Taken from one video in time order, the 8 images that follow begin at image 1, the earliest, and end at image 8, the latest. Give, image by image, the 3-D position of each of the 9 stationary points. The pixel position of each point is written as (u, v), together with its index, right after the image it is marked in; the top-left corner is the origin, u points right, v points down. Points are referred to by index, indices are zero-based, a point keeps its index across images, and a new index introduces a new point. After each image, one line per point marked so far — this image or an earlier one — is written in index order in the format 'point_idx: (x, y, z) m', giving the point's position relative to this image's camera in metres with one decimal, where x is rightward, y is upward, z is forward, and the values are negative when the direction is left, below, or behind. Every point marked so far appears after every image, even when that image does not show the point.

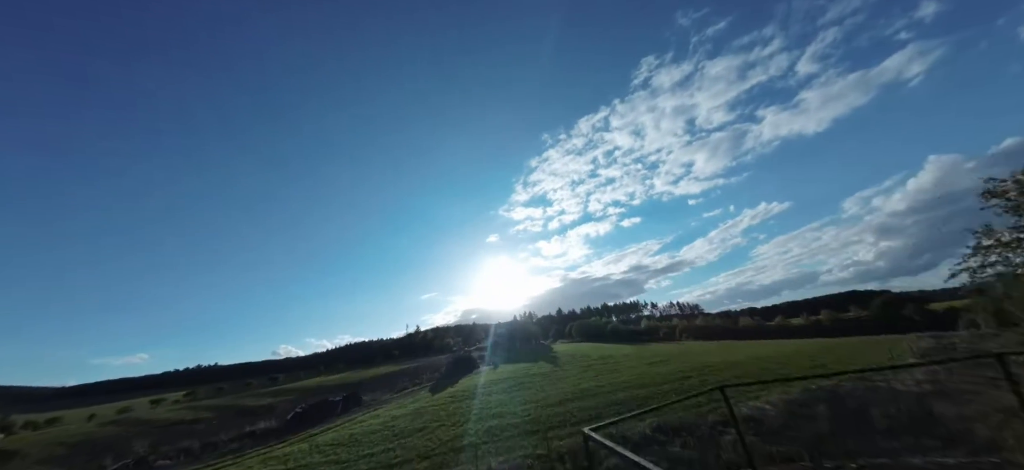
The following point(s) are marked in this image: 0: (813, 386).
0: (+15.1, -7.6, +18.3) m
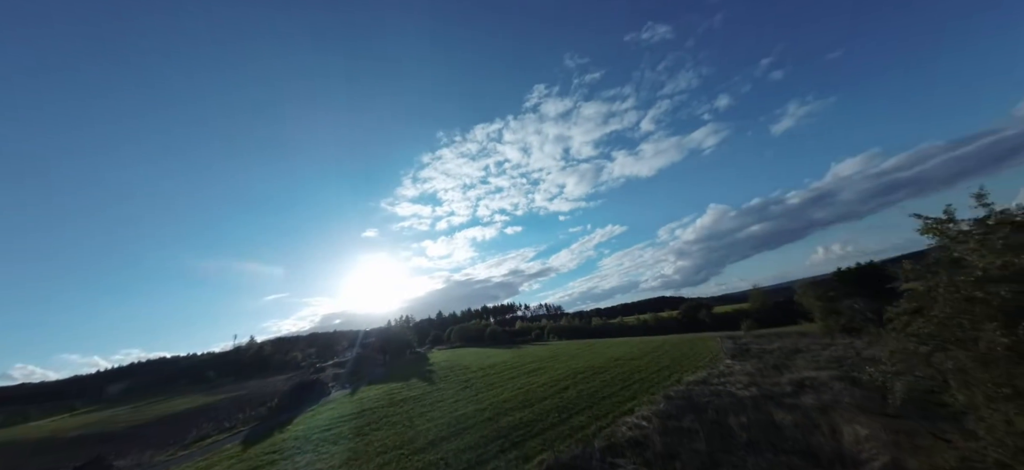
0: (+8.7, -8.5, +19.7) m
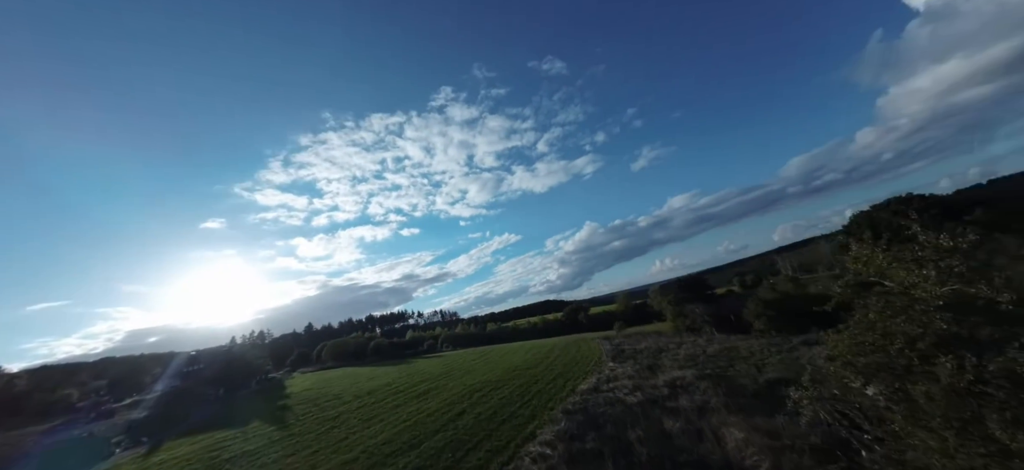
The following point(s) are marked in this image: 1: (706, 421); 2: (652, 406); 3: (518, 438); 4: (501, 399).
0: (+3.0, -8.9, +18.9) m
1: (+9.1, -8.7, +17.2) m
2: (+7.5, -9.0, +19.3) m
3: (+0.3, -7.7, +13.9) m
4: (-0.5, -9.0, +19.8) m
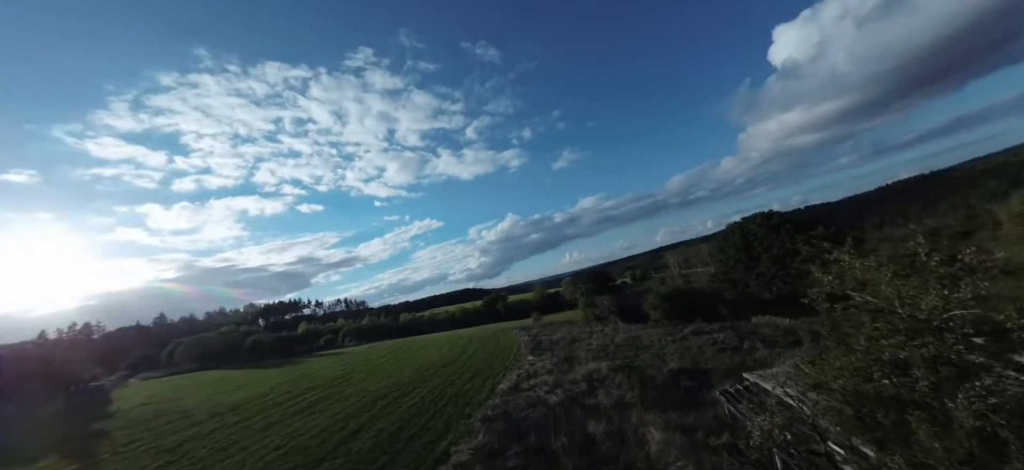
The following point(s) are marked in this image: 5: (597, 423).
0: (-1.1, -8.3, +17.1) m
1: (+5.2, -8.4, +16.7) m
2: (+3.2, -8.6, +18.4) m
3: (-2.7, -7.1, +11.6) m
4: (-4.8, -8.1, +17.2) m
5: (+3.6, -8.2, +15.7) m
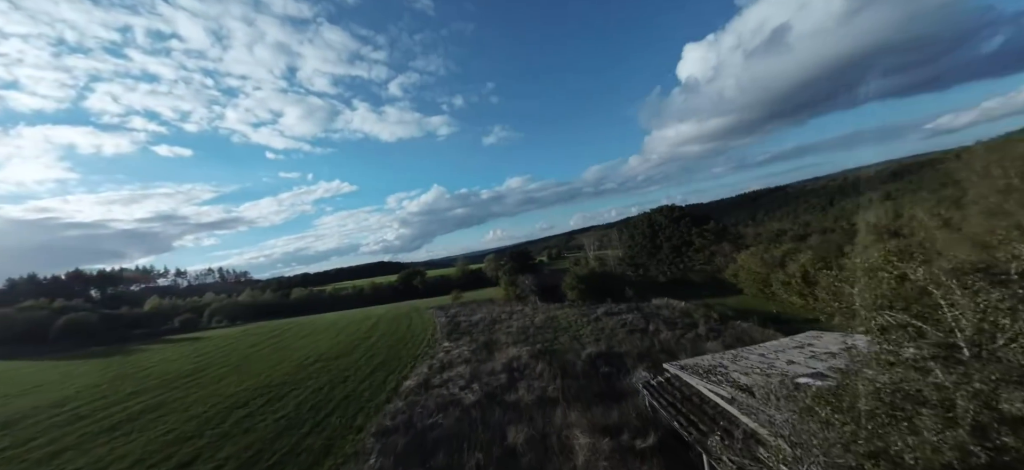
0: (-4.8, -7.0, +14.0) m
1: (+1.4, -7.5, +15.0) m
2: (-0.8, -7.5, +16.2) m
3: (-5.1, -6.1, +8.3) m
4: (-8.3, -6.6, +13.4) m
5: (+0.1, -7.3, +13.6) m
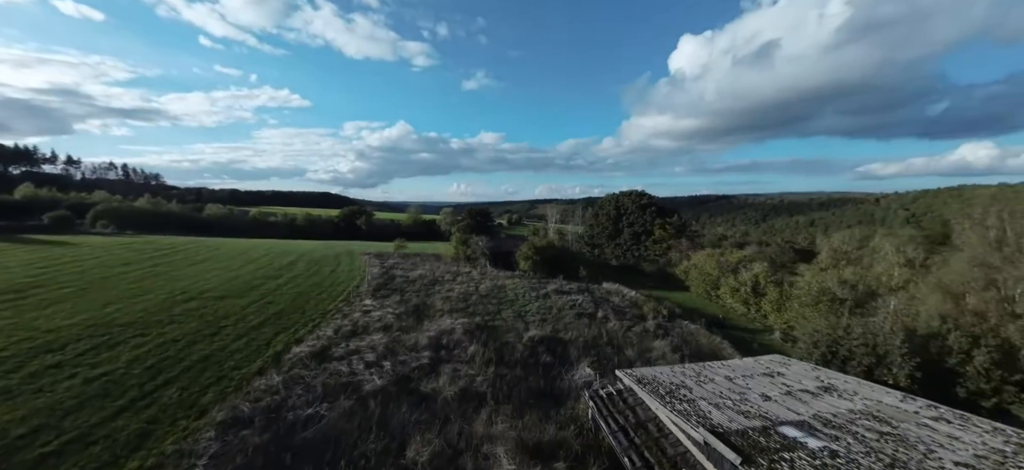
0: (-7.3, -4.5, +10.1) m
1: (-1.5, -6.1, +11.8) m
2: (-3.8, -5.5, +12.8) m
3: (-6.9, -4.3, +4.3) m
4: (-10.7, -3.6, +9.0) m
5: (-2.6, -5.8, +10.3) m
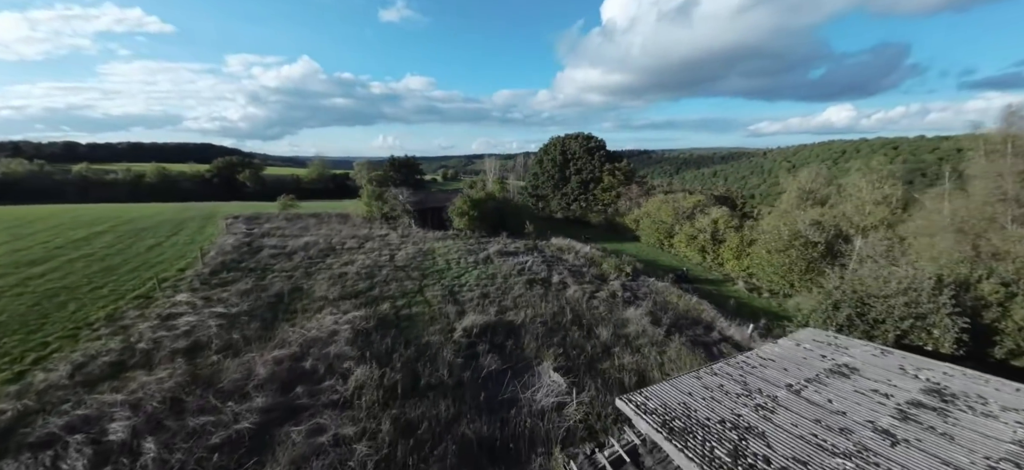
0: (-8.3, -3.9, +1.9) m
1: (-2.7, -4.9, +4.7) m
2: (-5.2, -4.3, +5.2) m
3: (-6.9, -4.4, -3.7) m
4: (-11.4, -3.4, +0.2) m
5: (-3.6, -4.9, +3.0) m
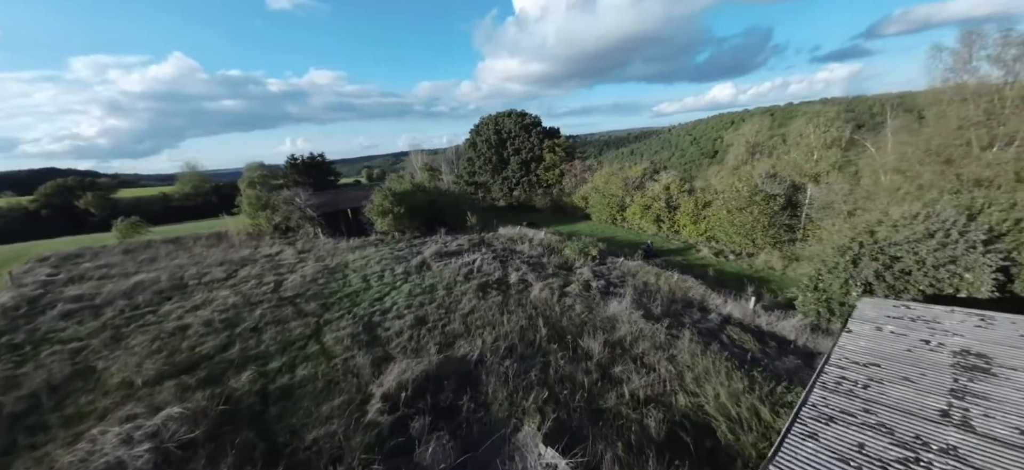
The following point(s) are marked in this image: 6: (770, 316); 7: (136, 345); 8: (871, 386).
0: (-7.4, -5.0, -3.9) m
1: (-2.2, -5.2, -0.3) m
2: (-4.8, -4.9, -0.2) m
3: (-5.1, -5.3, -9.3) m
4: (-10.3, -4.8, -6.2) m
5: (-2.8, -5.3, -2.1) m
6: (+10.3, -3.2, +14.4) m
7: (-9.9, -2.9, +10.4) m
8: (+5.9, -2.5, +6.0) m
